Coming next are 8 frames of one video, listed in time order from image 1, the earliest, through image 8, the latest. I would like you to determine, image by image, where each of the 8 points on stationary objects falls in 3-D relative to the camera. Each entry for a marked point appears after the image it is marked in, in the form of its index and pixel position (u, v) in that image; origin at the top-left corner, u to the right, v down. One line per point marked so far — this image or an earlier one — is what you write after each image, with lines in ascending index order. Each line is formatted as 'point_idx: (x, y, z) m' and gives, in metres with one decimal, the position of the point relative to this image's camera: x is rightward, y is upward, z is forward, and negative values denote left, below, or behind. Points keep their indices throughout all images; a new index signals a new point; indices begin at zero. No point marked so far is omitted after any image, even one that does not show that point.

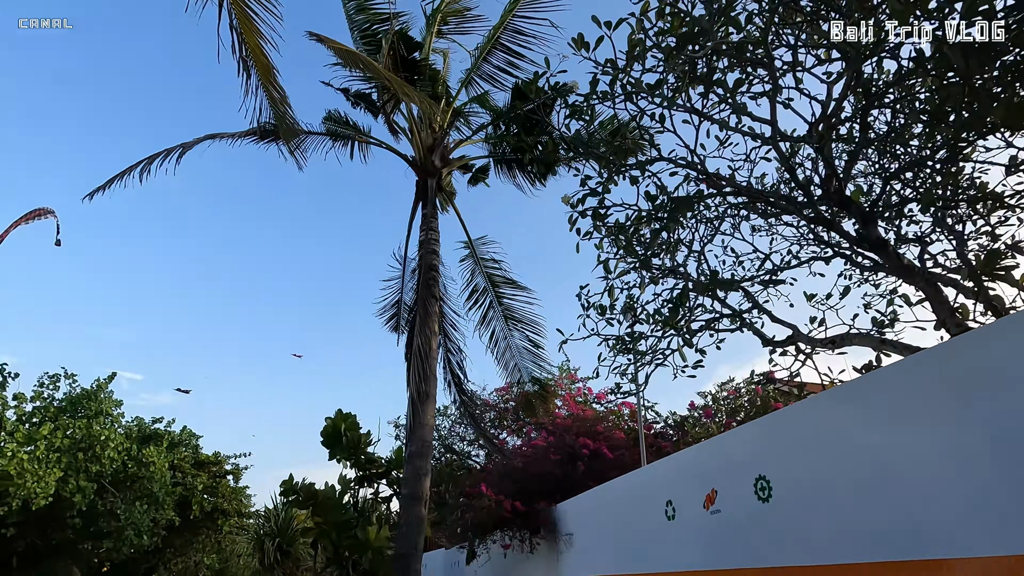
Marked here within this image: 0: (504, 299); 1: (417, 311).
0: (-0.1, -0.1, +6.6) m
1: (-0.8, -0.2, +4.7) m
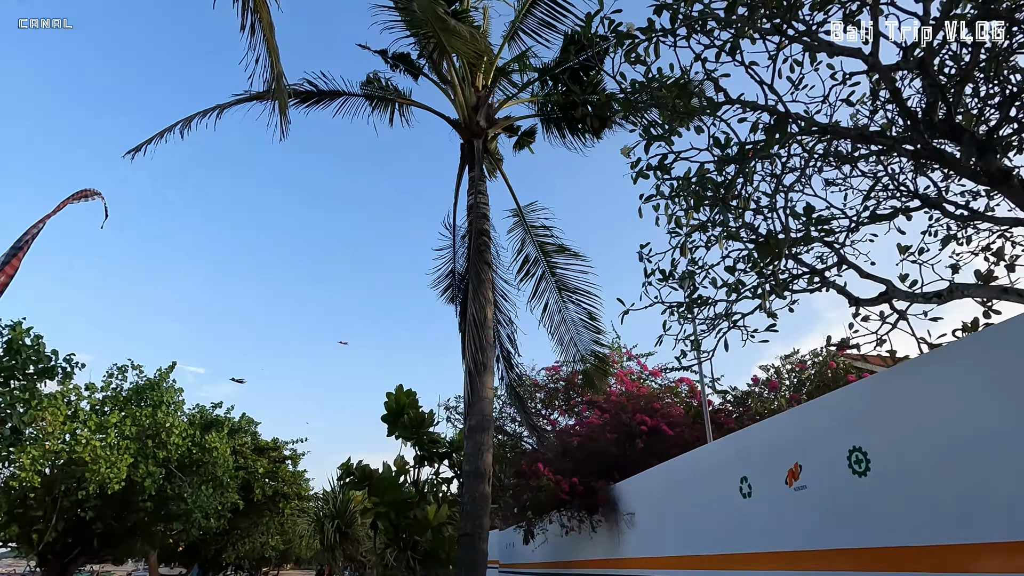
0: (+0.5, +0.3, +6.3) m
1: (-0.3, +0.1, +4.4) m
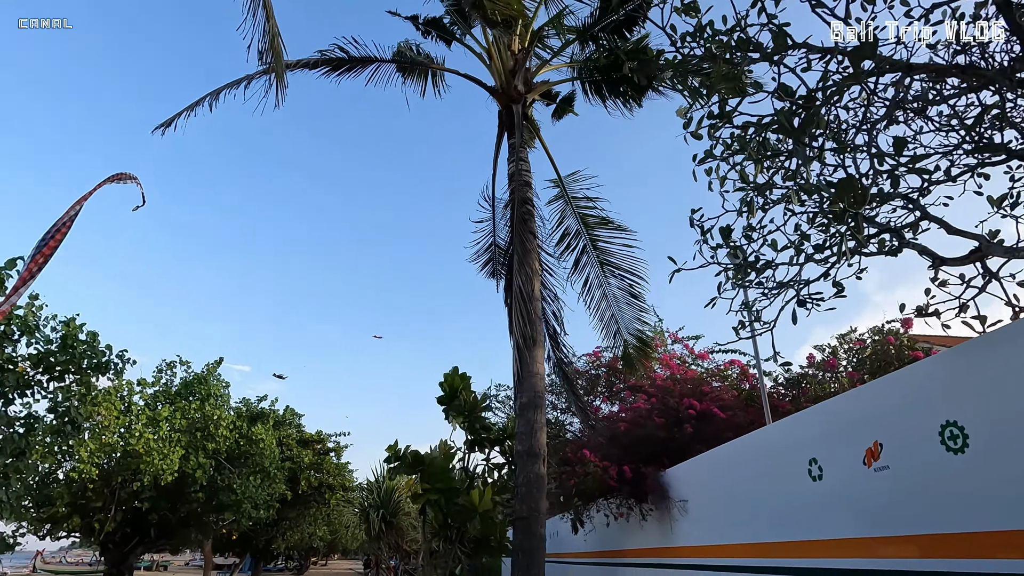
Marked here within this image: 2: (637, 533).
0: (+1.0, +0.5, +6.0) m
1: (0.0, +0.3, +4.2) m
2: (+2.0, -3.9, +8.5) m
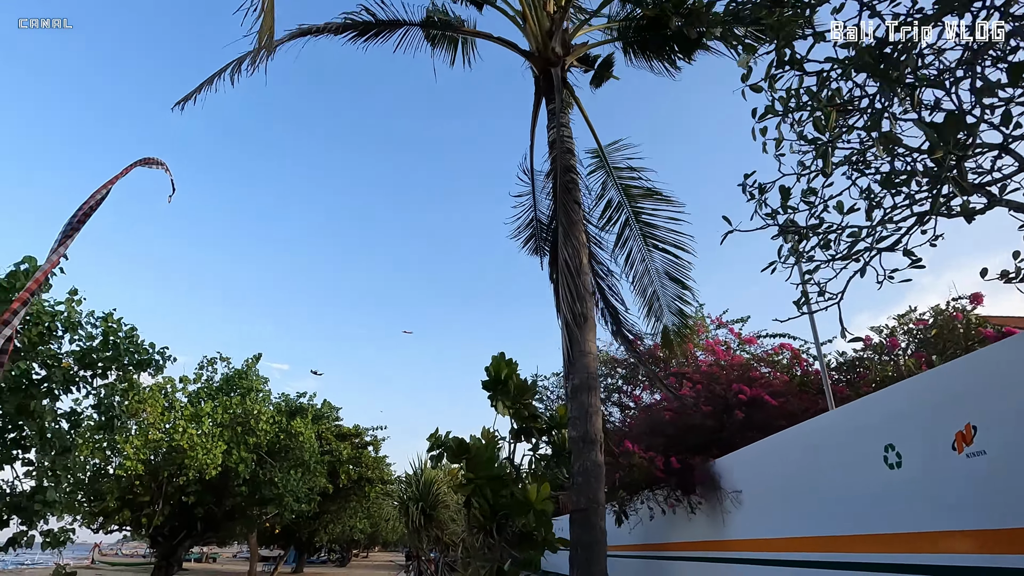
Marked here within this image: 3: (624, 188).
0: (+1.4, +0.7, +5.6) m
1: (+0.3, +0.5, +3.9) m
2: (+2.7, -3.7, +8.2) m
3: (+1.2, +1.0, +5.7) m
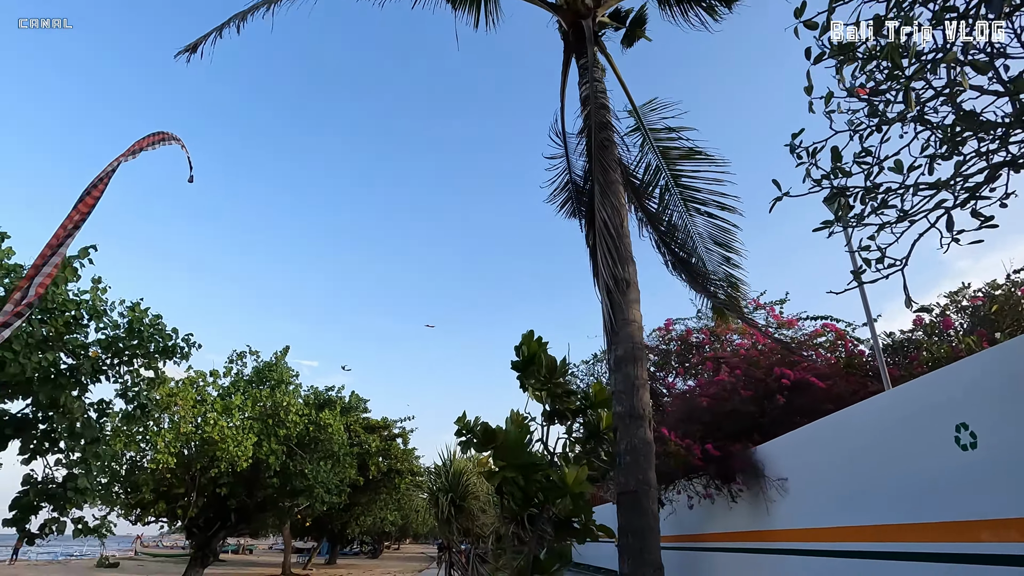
0: (+1.7, +1.0, +5.3) m
1: (+0.5, +0.7, +3.6) m
2: (+3.1, -3.3, +7.8) m
3: (+1.5, +1.3, +5.4) m
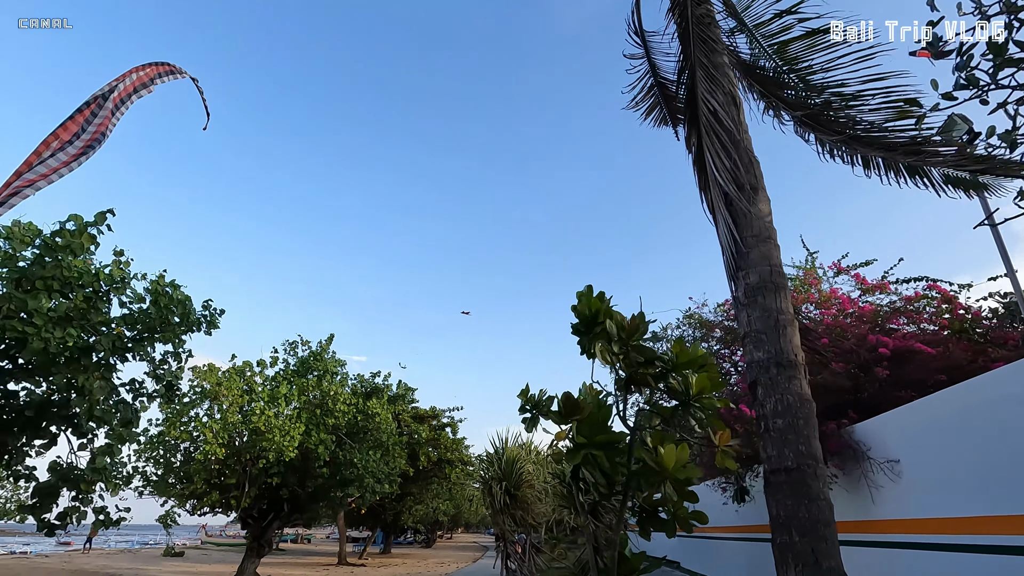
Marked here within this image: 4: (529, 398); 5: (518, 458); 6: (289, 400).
0: (+2.1, +1.4, +4.5) m
1: (+0.9, +1.0, +2.9) m
2: (+4.0, -2.8, +6.9) m
3: (+1.9, +1.7, +4.5) m
4: (+0.1, -0.8, +4.1) m
5: (+0.1, -3.8, +11.9) m
6: (-4.9, -2.5, +11.7) m
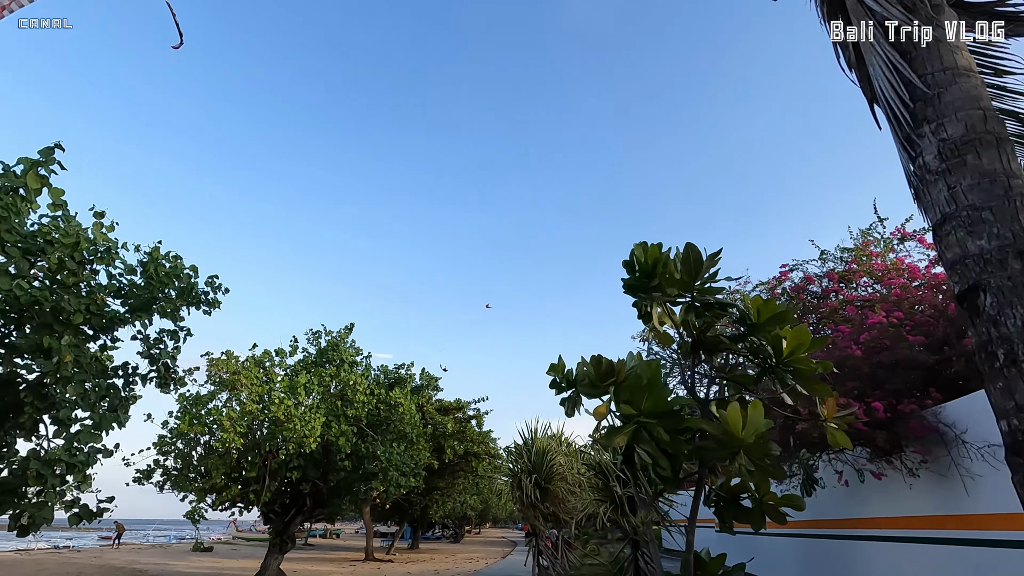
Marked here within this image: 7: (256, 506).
0: (+2.4, +1.8, +3.7) m
1: (+1.0, +1.4, +2.2) m
2: (+4.4, -2.4, +6.1) m
3: (+2.1, +2.1, +3.8) m
4: (+0.3, -0.5, +3.4) m
5: (+0.8, -3.4, +11.2) m
6: (-4.3, -2.2, +11.3) m
7: (-5.5, -4.7, +11.5) m
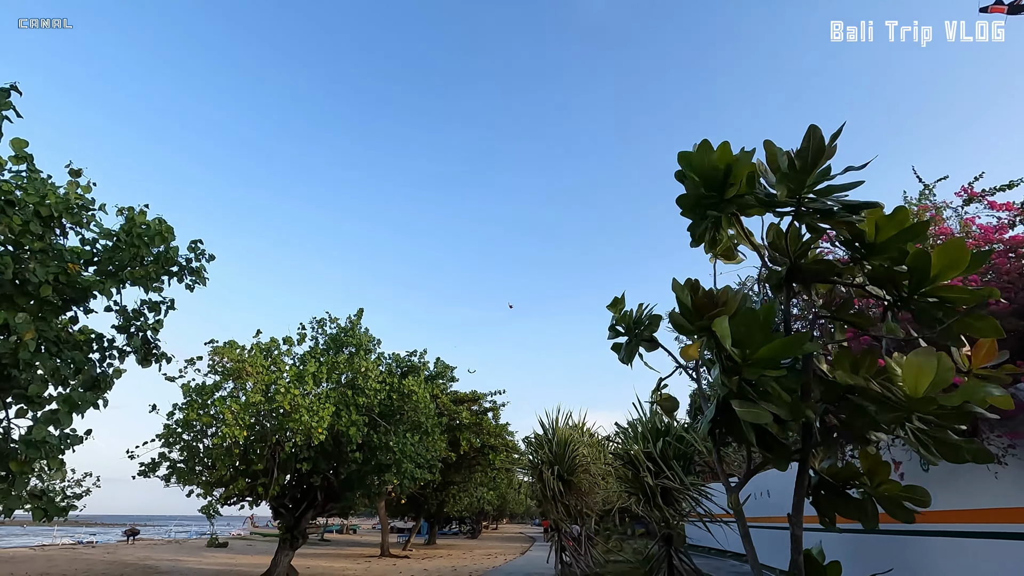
0: (+2.5, +2.2, +2.9) m
1: (+1.2, +1.7, +1.5) m
2: (+4.6, -2.0, +5.3) m
3: (+2.3, +2.4, +3.0) m
4: (+0.5, -0.2, +2.8) m
5: (+1.2, -3.0, +10.6) m
6: (-3.9, -1.8, +10.7) m
7: (-5.1, -4.4, +11.0) m
